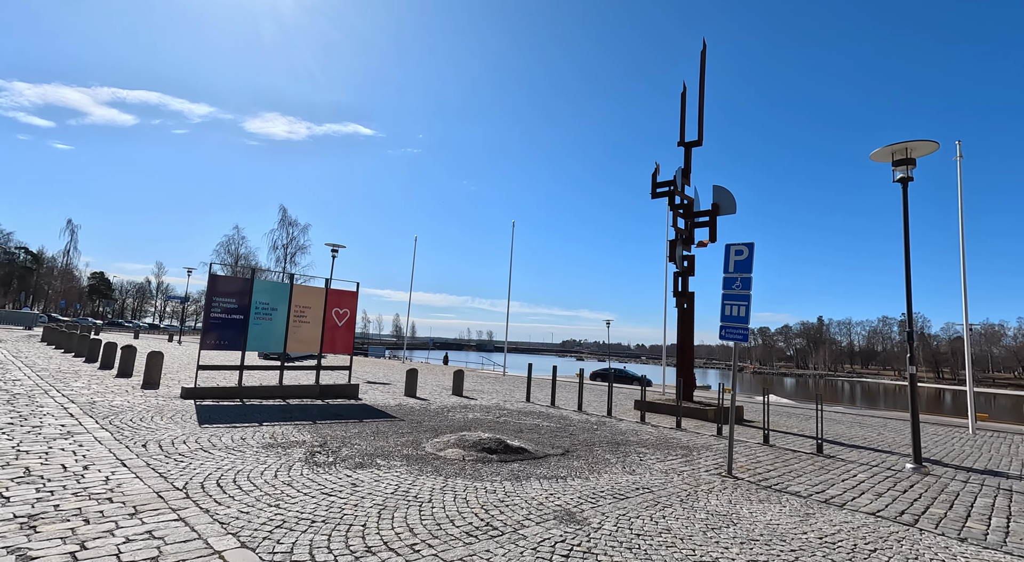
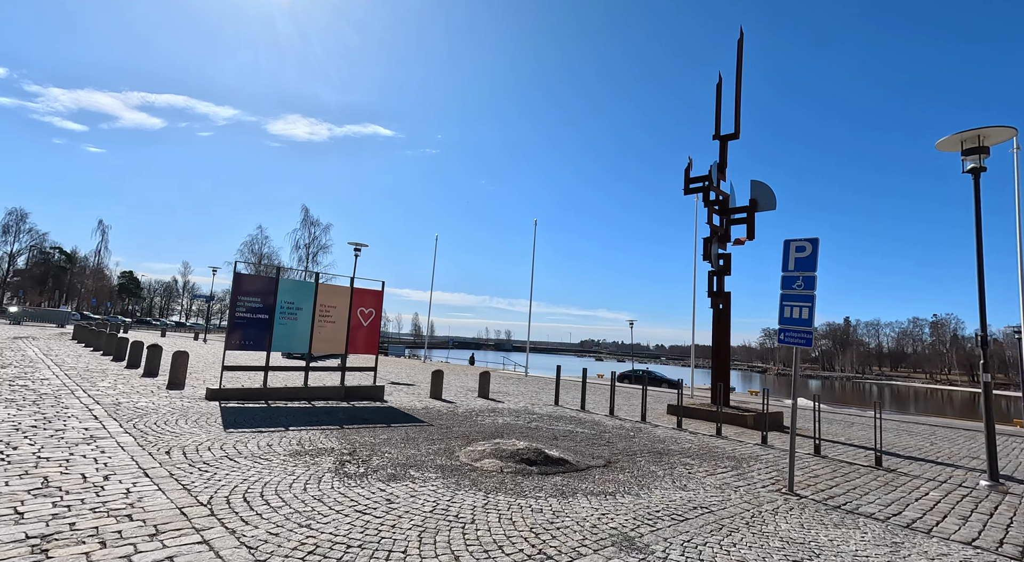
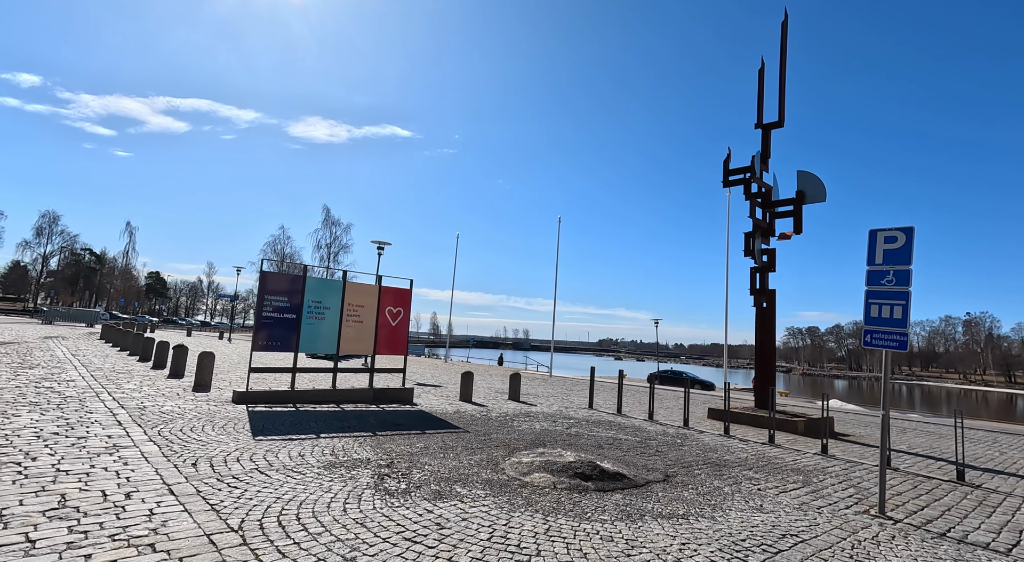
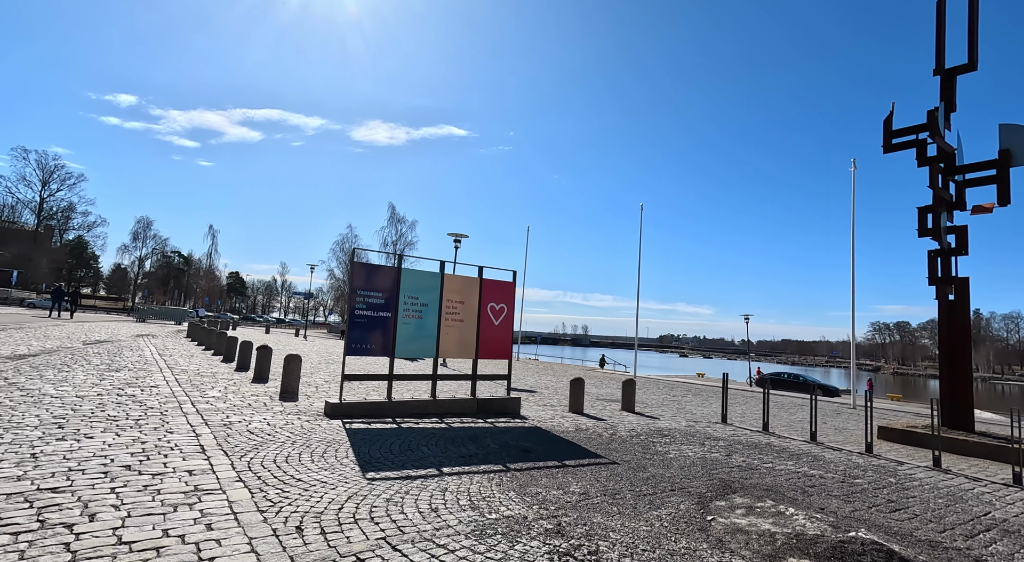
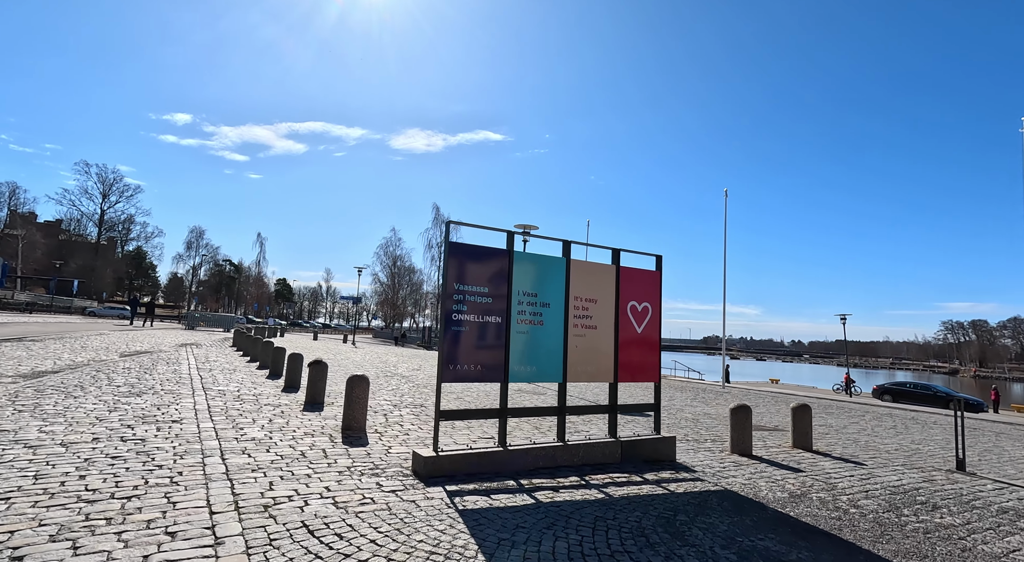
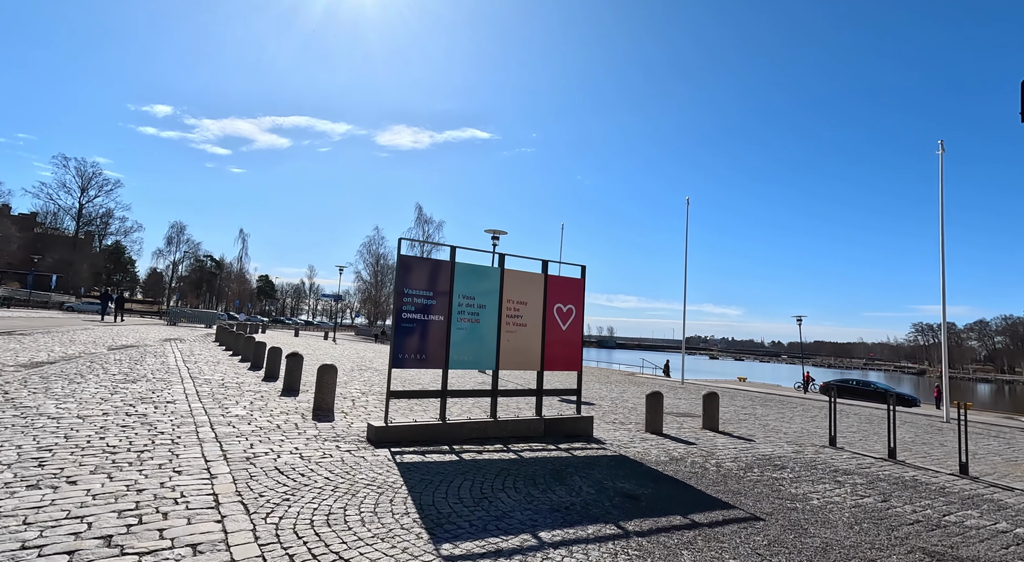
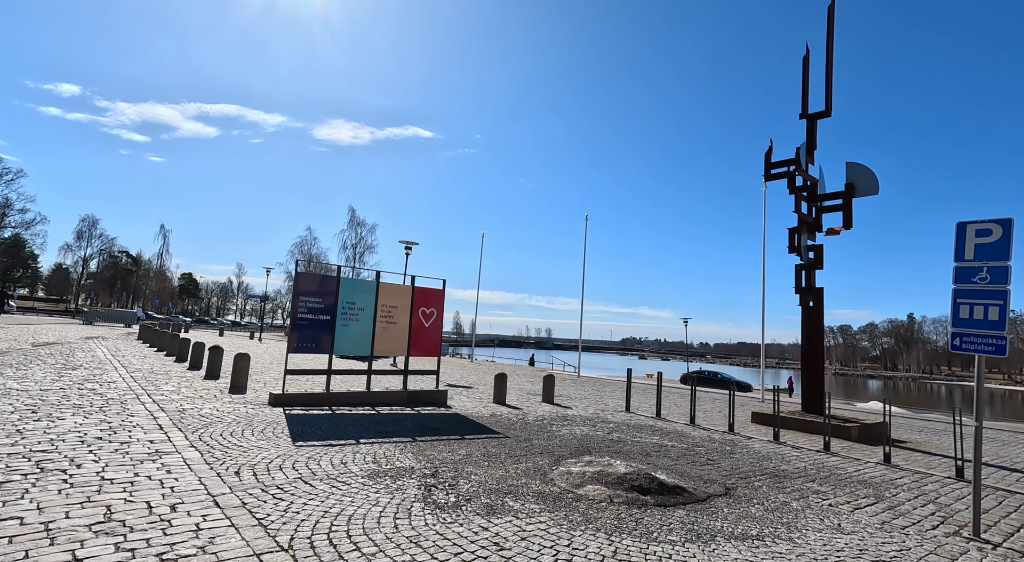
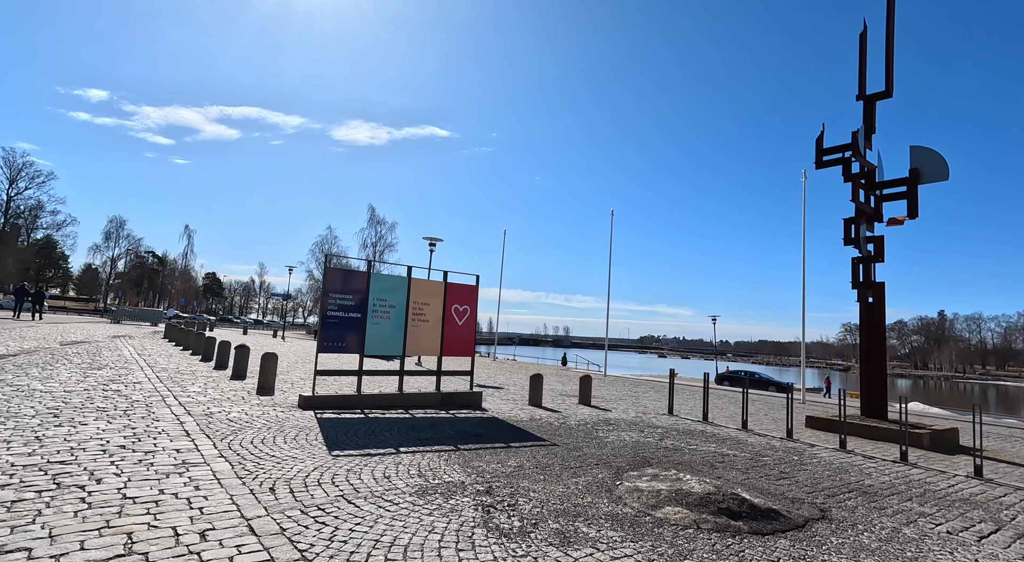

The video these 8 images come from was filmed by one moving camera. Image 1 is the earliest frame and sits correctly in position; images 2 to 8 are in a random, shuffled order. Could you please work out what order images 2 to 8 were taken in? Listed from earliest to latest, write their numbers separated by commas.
2, 3, 7, 8, 4, 6, 5
